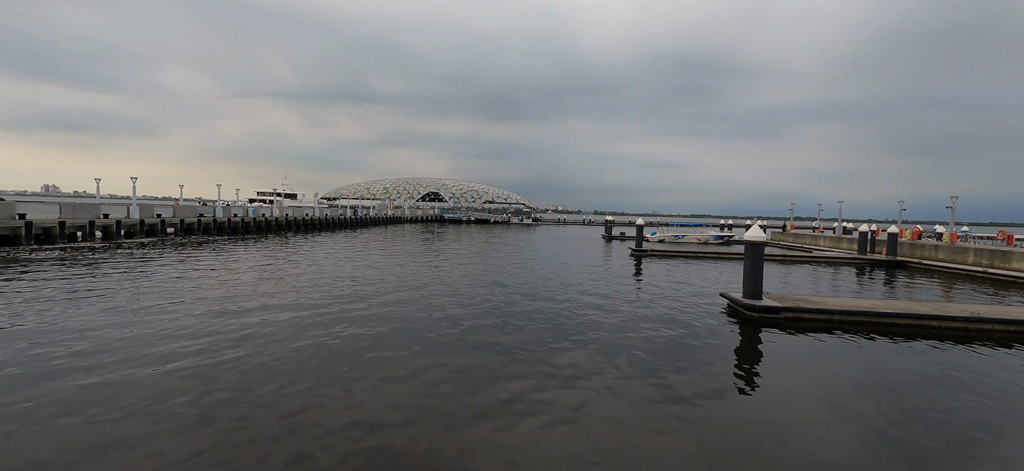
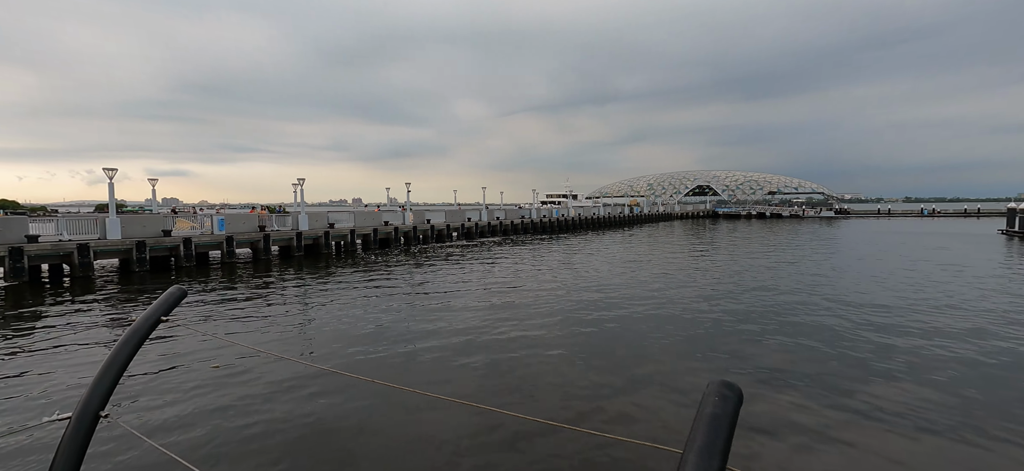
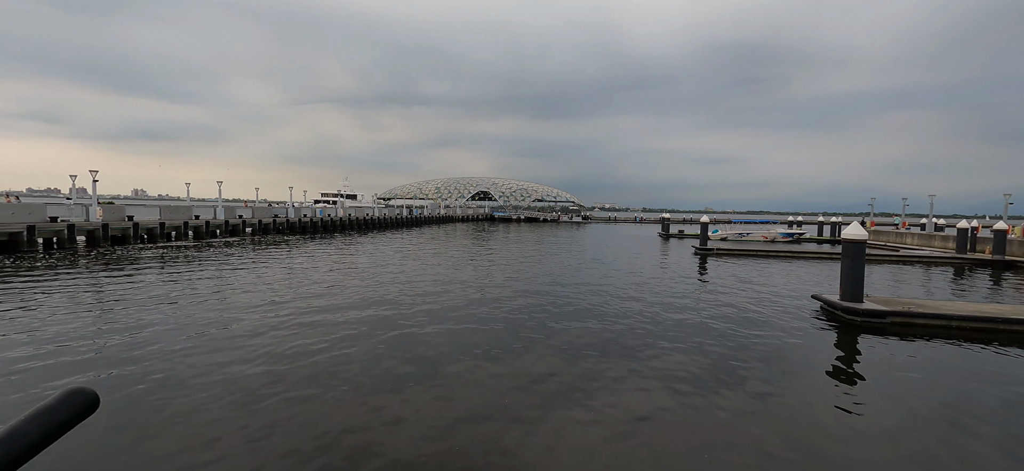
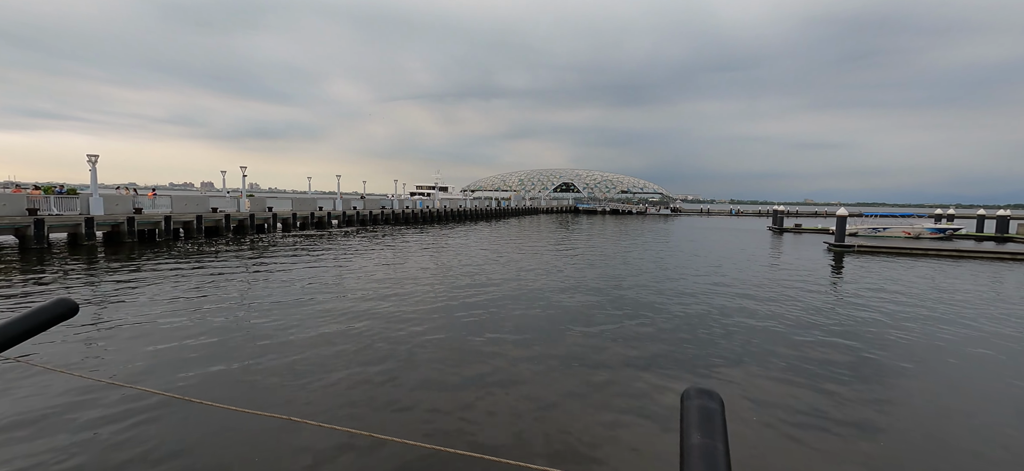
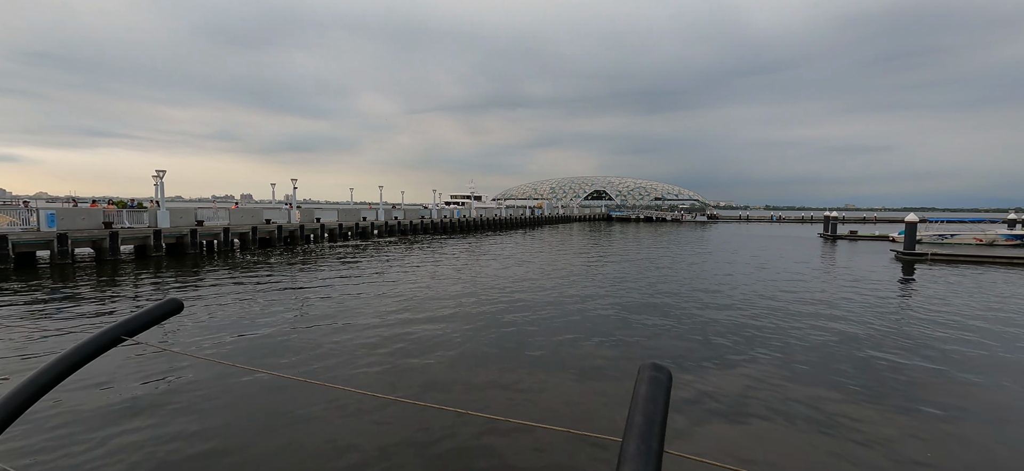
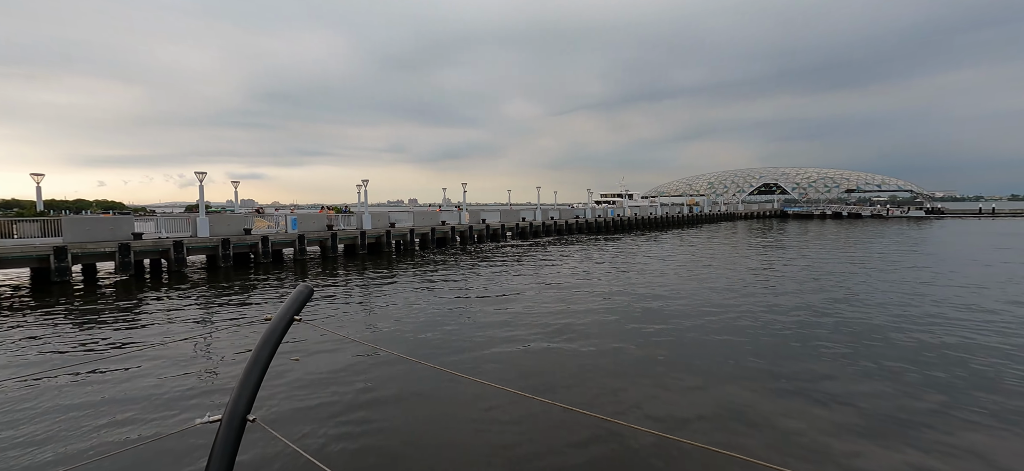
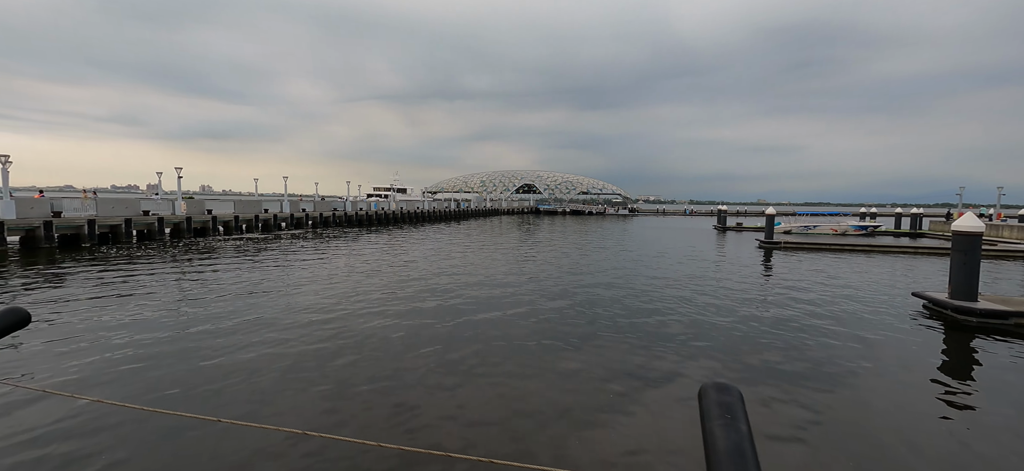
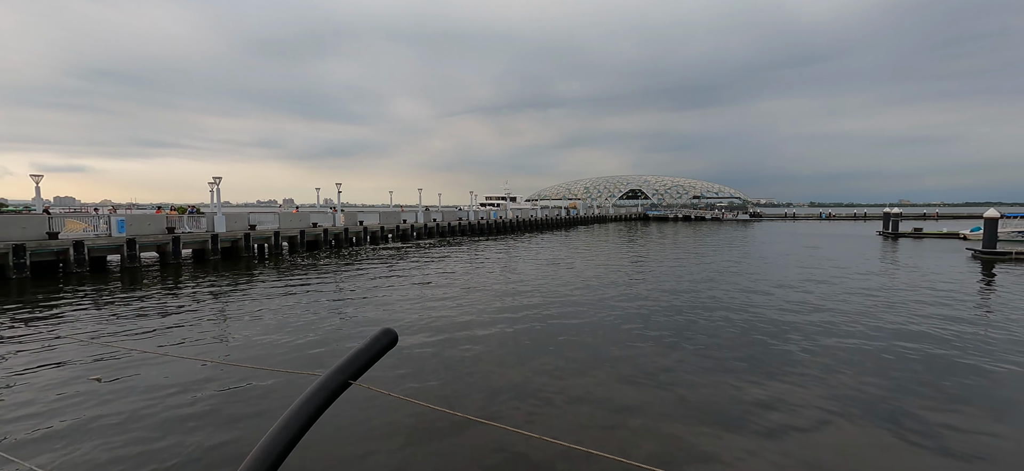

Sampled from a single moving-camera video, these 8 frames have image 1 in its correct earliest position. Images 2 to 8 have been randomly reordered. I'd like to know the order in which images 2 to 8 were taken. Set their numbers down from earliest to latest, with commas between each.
3, 7, 4, 5, 8, 2, 6
